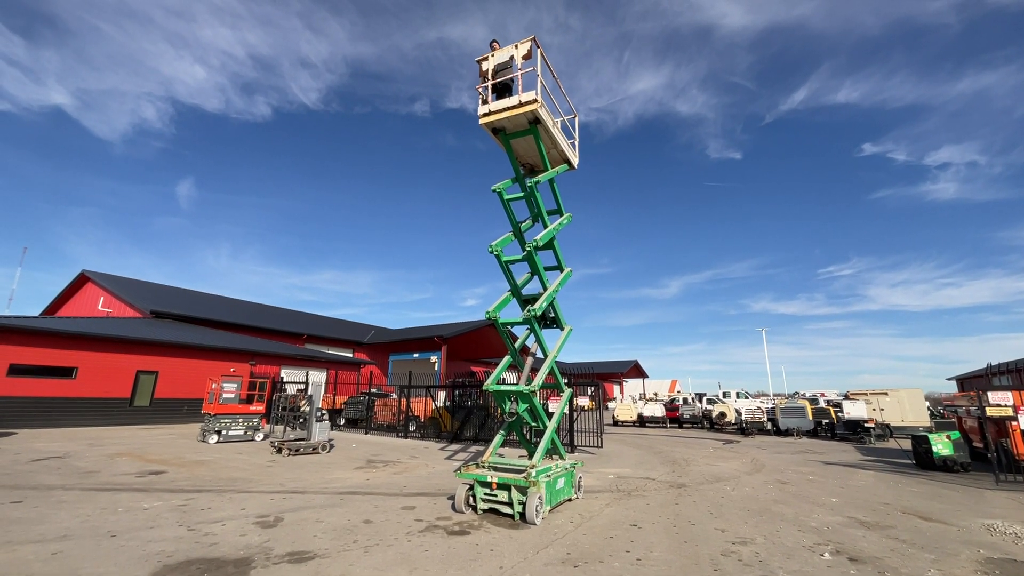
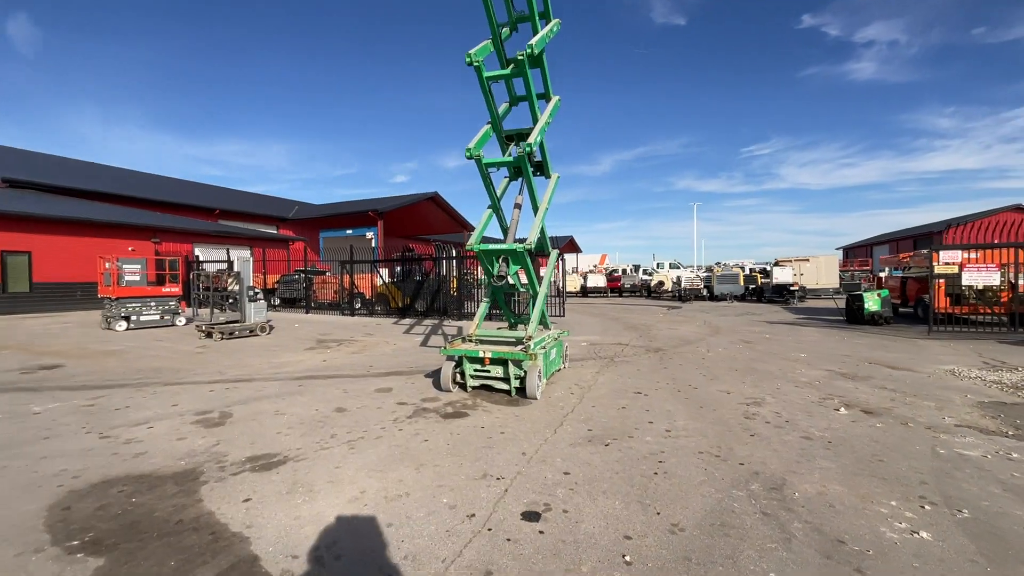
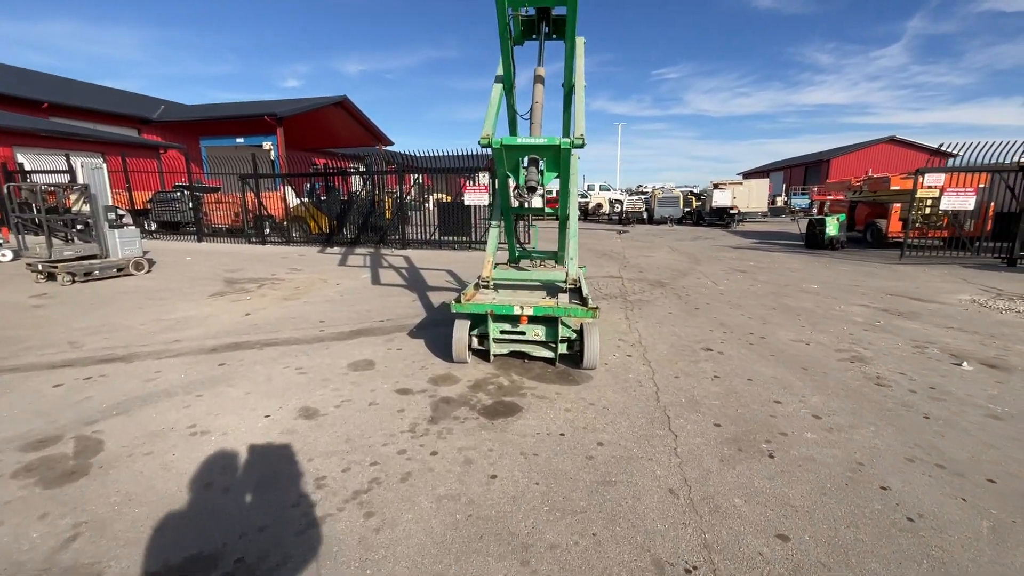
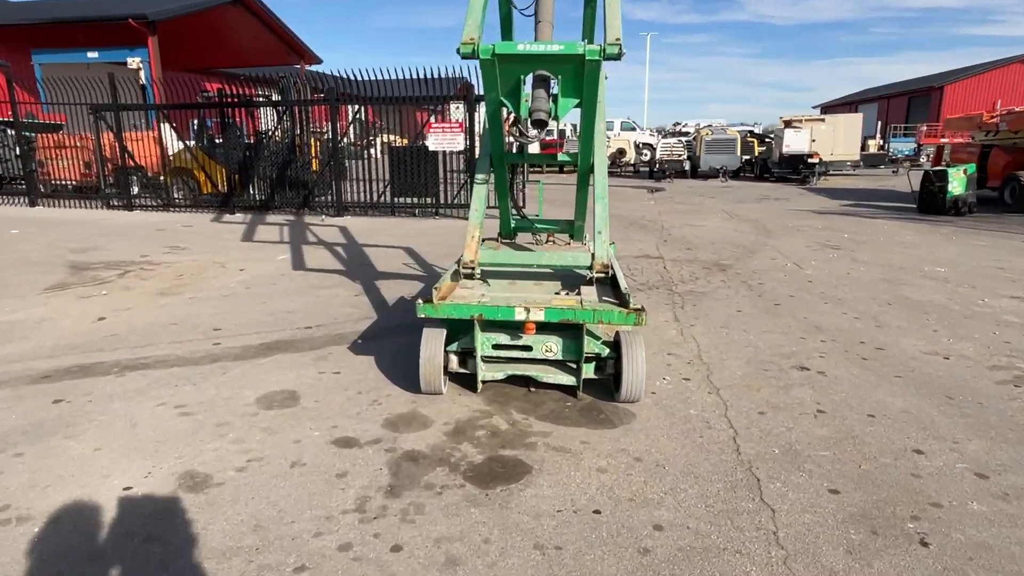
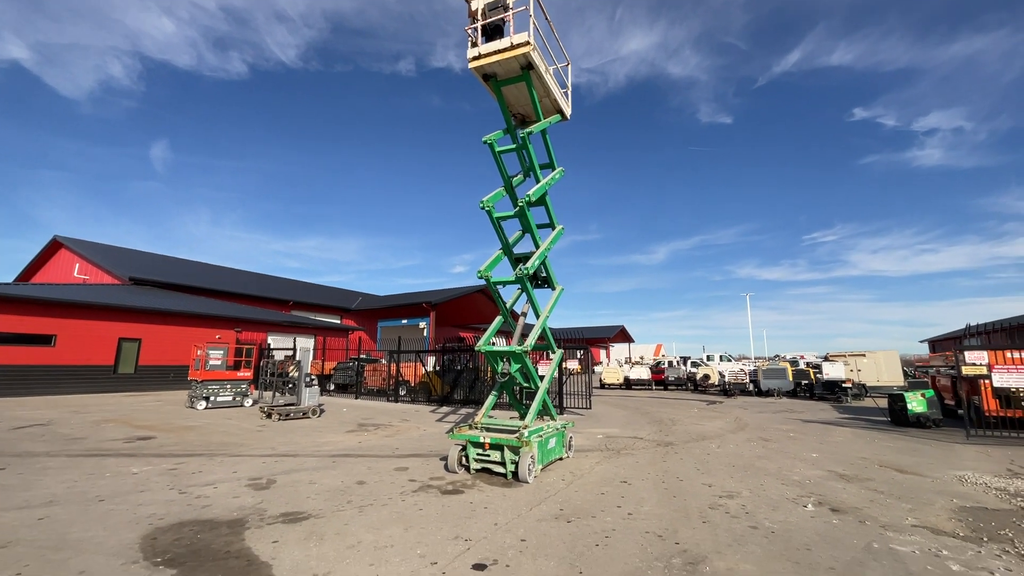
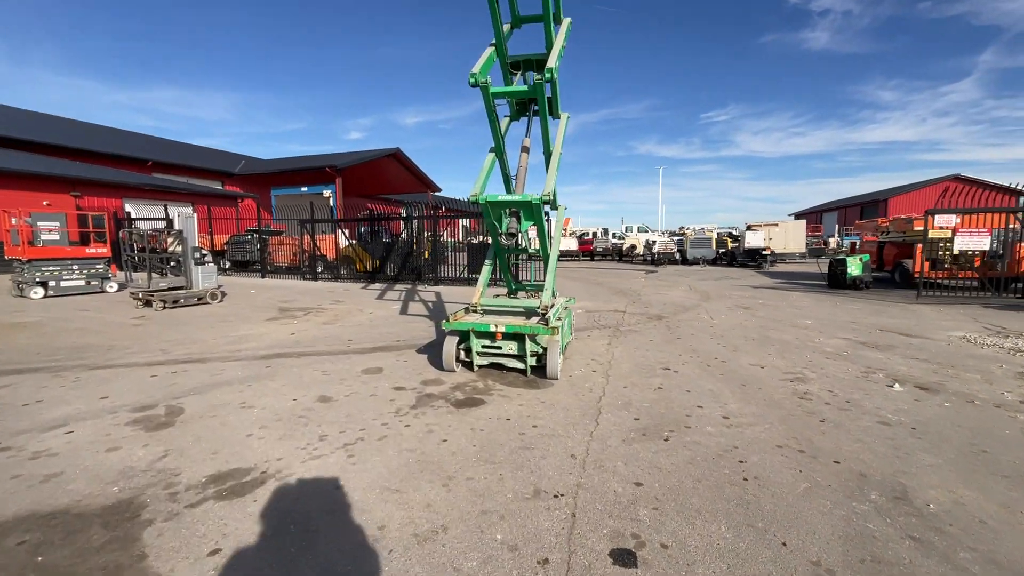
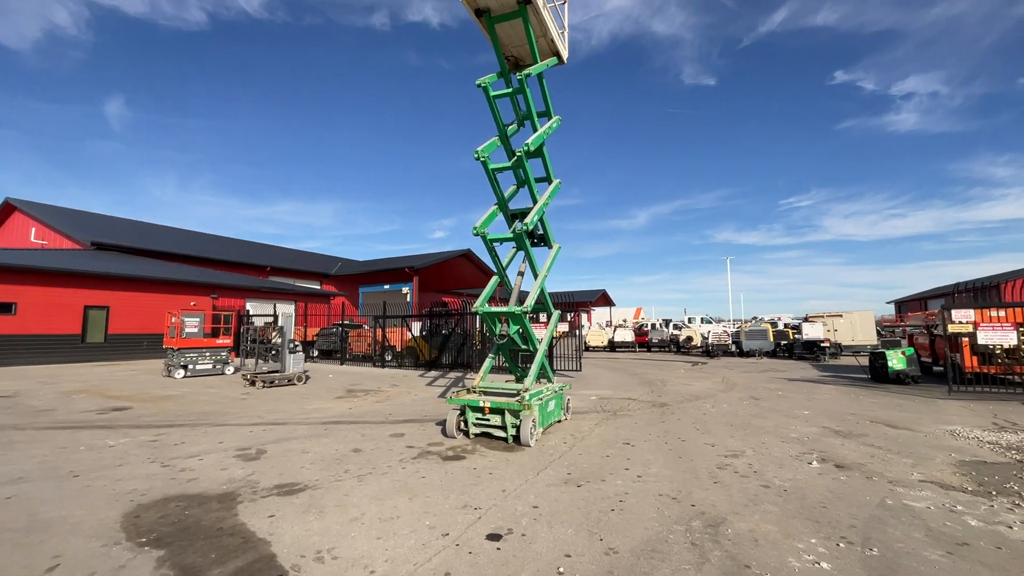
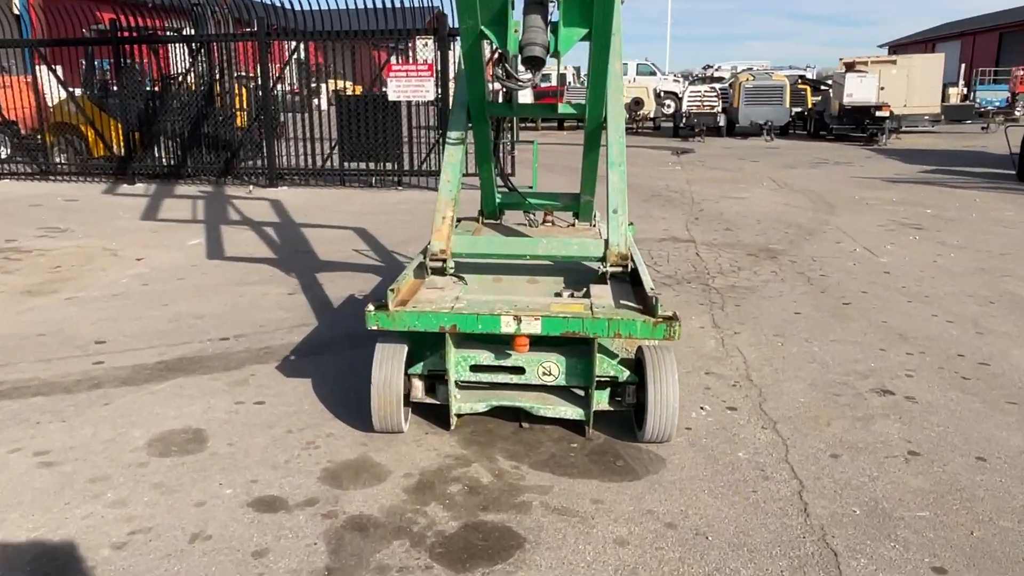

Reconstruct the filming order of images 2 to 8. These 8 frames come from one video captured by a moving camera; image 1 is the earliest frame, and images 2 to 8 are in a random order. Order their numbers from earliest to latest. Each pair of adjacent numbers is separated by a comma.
5, 7, 2, 6, 3, 4, 8
